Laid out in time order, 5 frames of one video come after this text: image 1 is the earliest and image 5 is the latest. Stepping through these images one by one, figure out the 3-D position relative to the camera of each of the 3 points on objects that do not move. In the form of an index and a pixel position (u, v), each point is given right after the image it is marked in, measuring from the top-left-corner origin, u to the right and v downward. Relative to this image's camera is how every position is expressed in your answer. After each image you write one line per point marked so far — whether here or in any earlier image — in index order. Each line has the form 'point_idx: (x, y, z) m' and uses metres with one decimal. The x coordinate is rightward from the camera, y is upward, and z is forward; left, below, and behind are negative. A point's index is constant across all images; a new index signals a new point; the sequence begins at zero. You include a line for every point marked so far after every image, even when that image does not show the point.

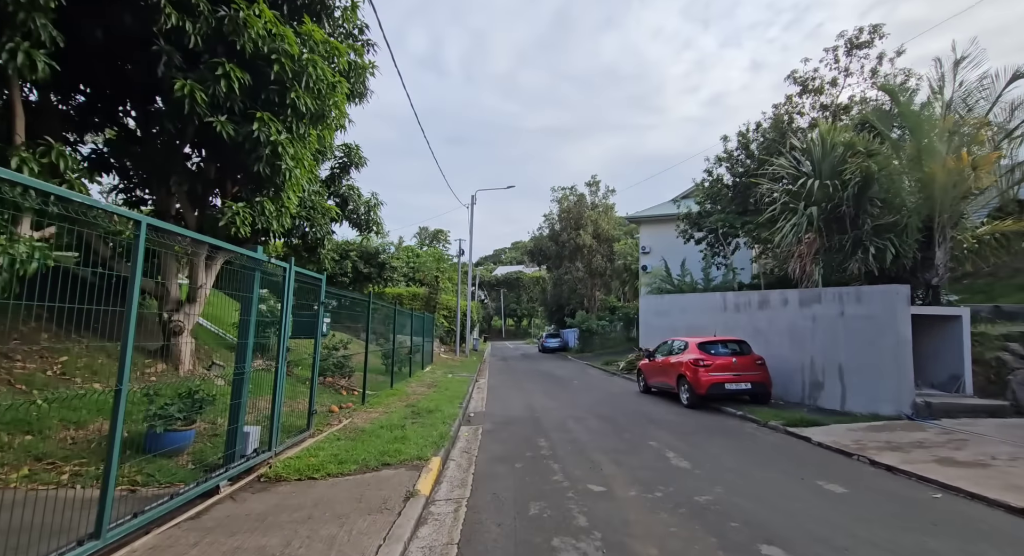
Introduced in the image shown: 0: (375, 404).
0: (-2.7, -2.5, +9.2) m
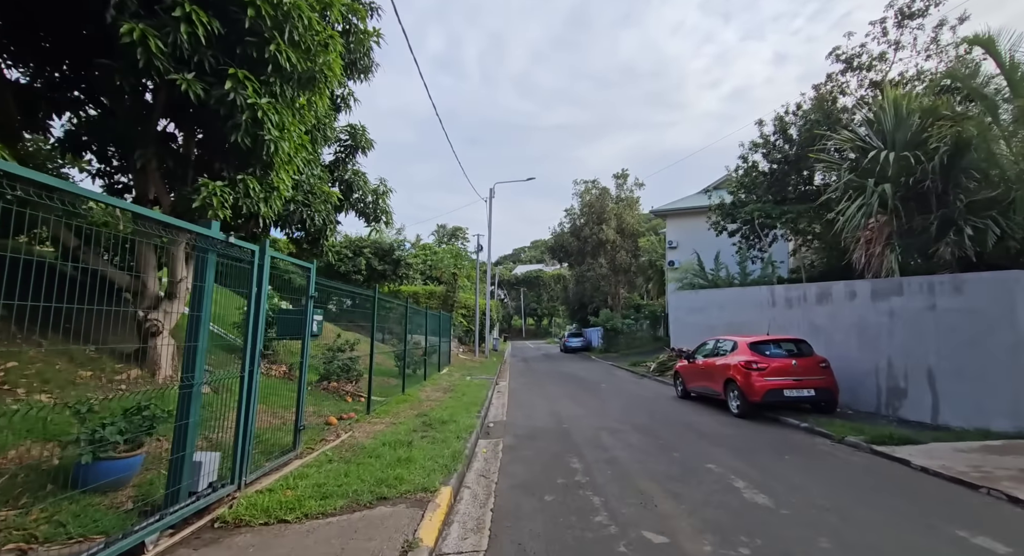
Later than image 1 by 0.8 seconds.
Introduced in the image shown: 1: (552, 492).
0: (-2.3, -2.4, +8.2) m
1: (+0.4, -2.2, +4.8) m
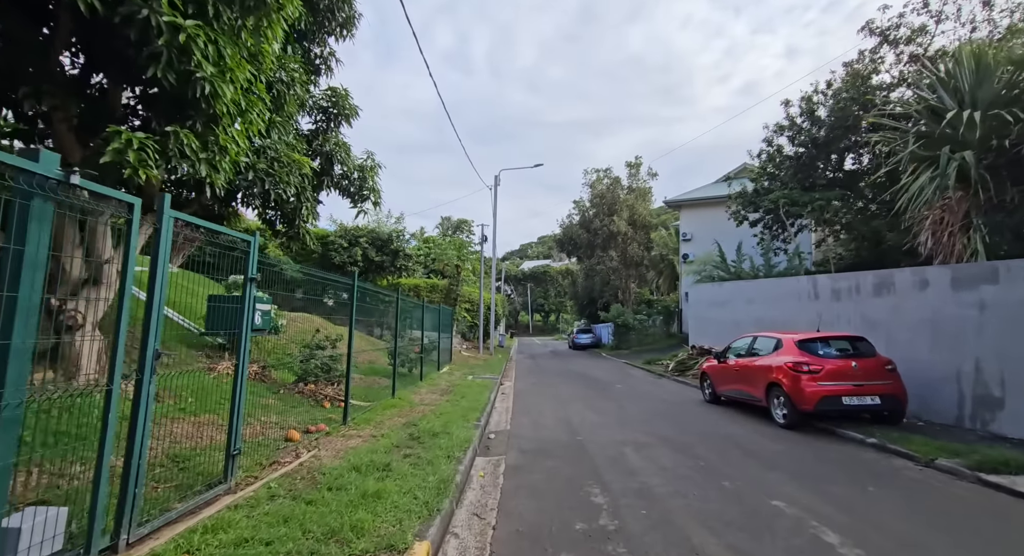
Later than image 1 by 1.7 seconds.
0: (-2.2, -2.2, +6.9) m
1: (+0.4, -2.0, +3.5) m
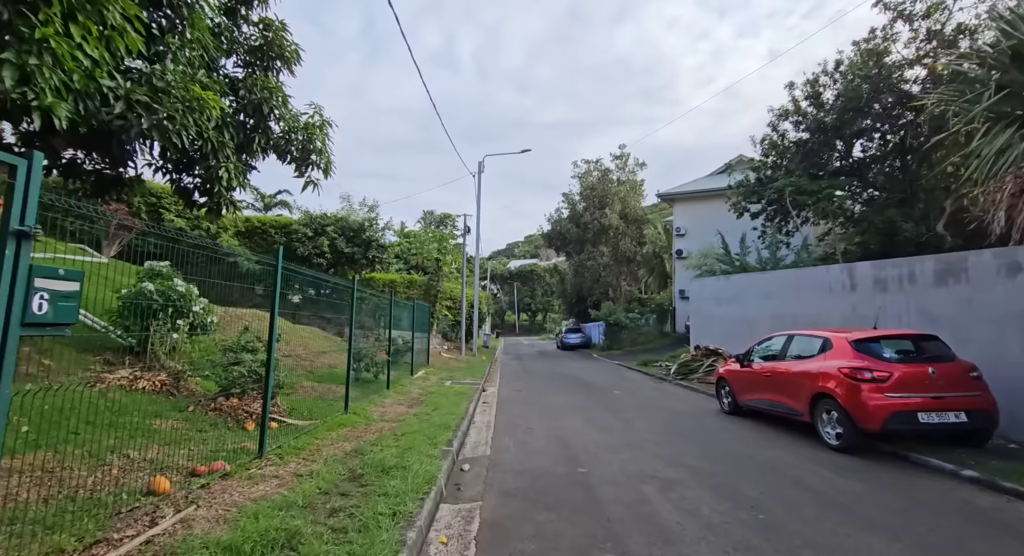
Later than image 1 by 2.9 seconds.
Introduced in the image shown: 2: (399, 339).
0: (-2.4, -1.9, +5.2) m
1: (+0.3, -1.8, +1.8) m
2: (-3.3, -1.8, +13.4) m
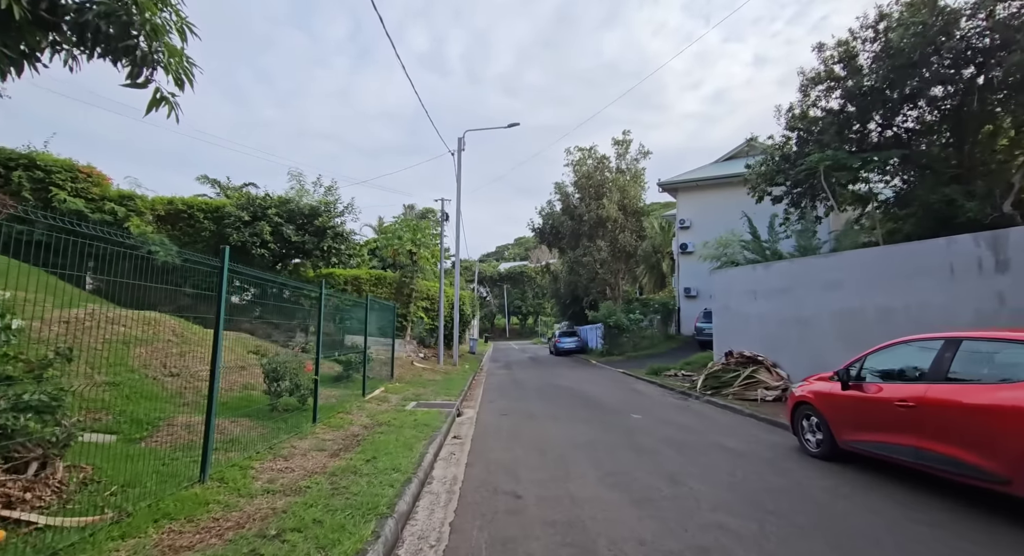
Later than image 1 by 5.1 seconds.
0: (-2.6, -1.6, +2.1) m
1: (+0.2, -1.4, -1.2) m
2: (-3.6, -1.6, +10.3) m
